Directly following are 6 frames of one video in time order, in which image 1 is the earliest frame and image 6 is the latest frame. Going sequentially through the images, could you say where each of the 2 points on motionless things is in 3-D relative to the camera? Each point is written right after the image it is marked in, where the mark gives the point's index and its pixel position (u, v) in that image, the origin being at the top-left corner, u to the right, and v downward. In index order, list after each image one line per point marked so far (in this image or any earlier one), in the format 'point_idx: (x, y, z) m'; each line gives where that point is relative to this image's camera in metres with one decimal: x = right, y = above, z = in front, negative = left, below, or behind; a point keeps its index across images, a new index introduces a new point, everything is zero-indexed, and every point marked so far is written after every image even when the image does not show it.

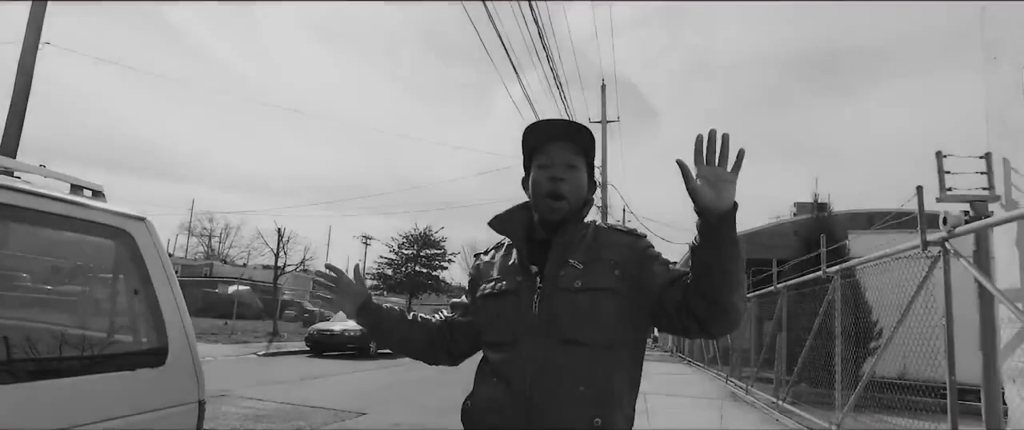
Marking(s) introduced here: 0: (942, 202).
0: (+3.1, +0.1, +4.5) m
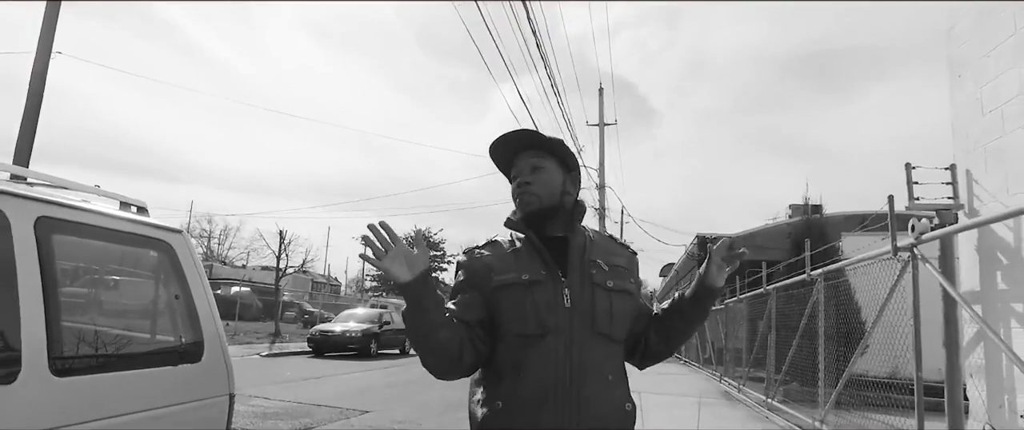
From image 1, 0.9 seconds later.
0: (+3.1, 0.0, +4.8) m
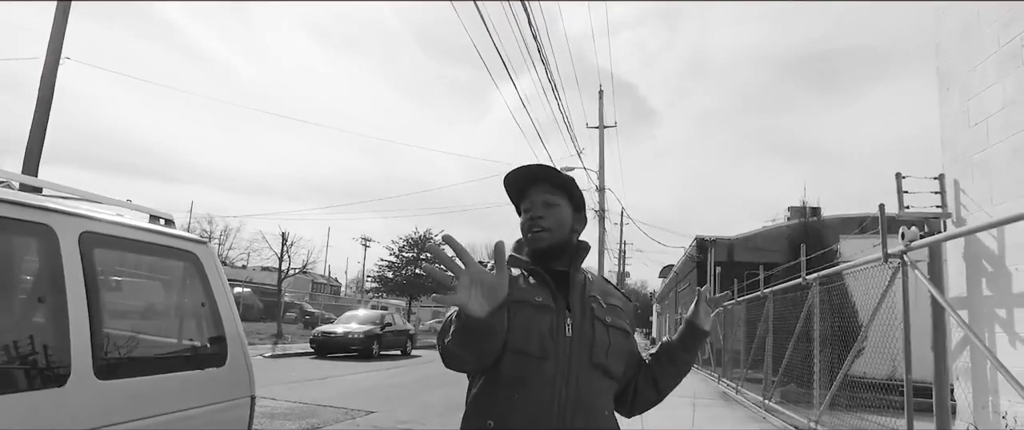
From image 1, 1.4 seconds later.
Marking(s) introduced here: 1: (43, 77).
0: (+3.1, 0.0, +5.0) m
1: (-7.5, +2.2, +10.1) m
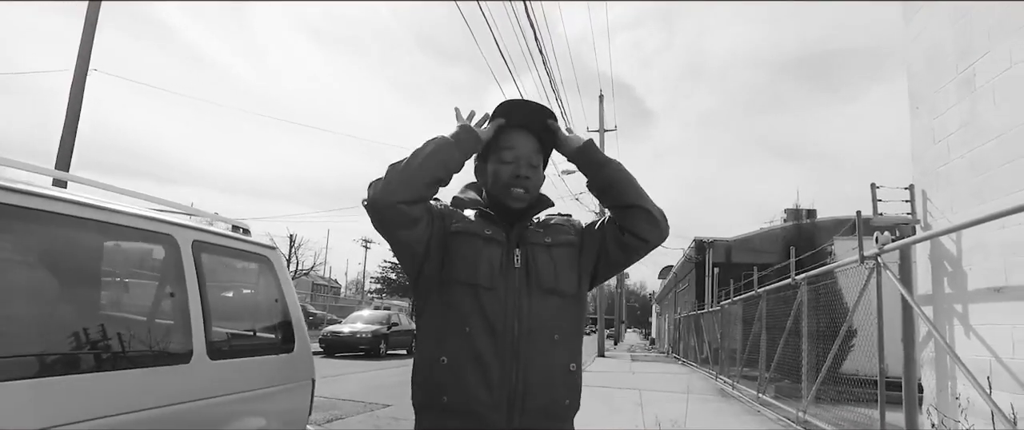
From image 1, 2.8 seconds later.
0: (+3.2, -0.1, +5.5) m
1: (-7.4, +2.1, +10.6) m
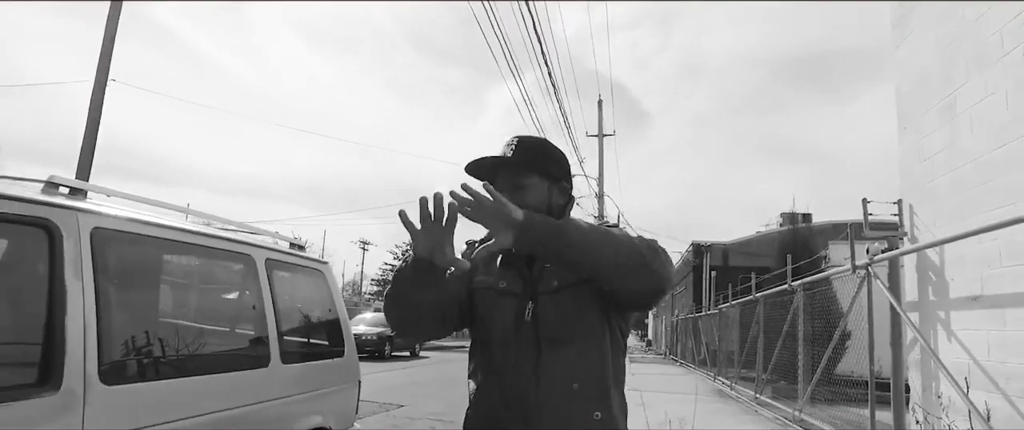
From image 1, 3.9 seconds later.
0: (+3.4, -0.2, +6.0) m
1: (-7.3, +2.0, +11.0) m
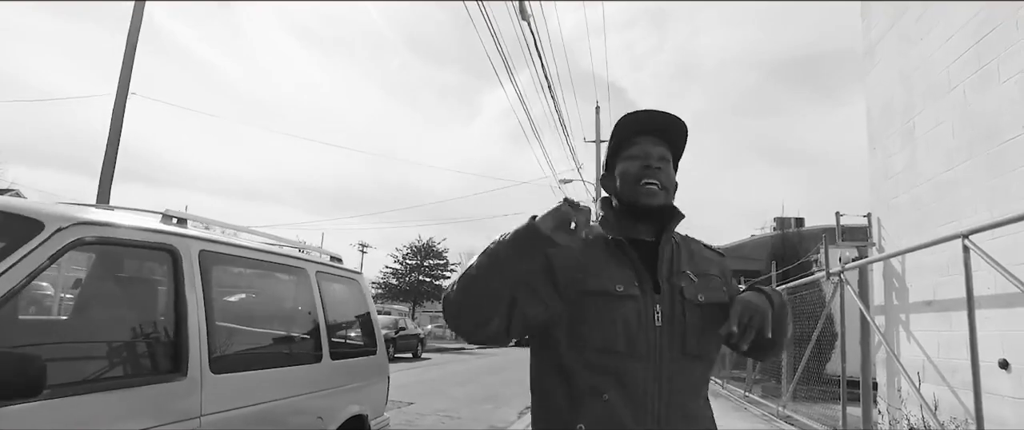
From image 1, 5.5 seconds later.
0: (+3.4, -0.3, +6.5) m
1: (-7.2, +1.9, +11.5) m
